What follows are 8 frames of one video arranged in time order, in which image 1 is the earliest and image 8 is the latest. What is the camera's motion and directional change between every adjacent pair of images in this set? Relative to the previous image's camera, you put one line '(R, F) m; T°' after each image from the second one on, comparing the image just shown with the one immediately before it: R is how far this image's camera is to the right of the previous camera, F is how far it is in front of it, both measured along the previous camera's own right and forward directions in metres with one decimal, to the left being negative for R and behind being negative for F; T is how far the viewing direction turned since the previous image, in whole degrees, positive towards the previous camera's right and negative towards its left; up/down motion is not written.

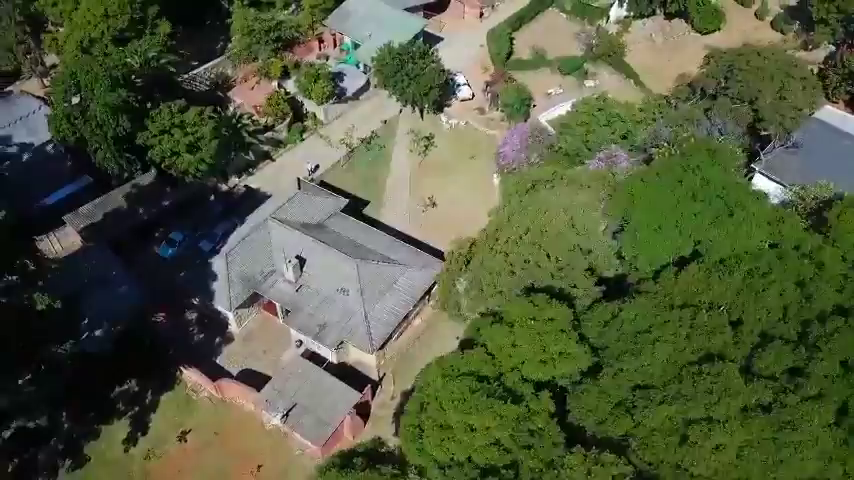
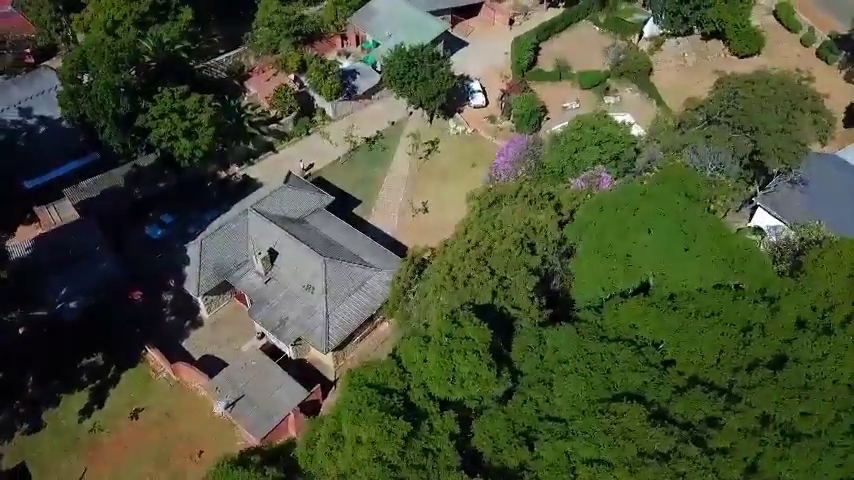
(+5.1, +0.6) m; -5°
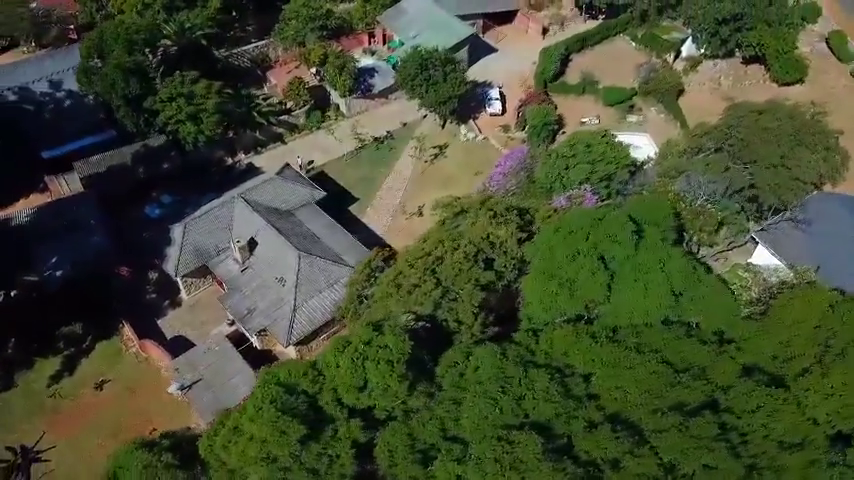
(+5.0, +0.6) m; -5°
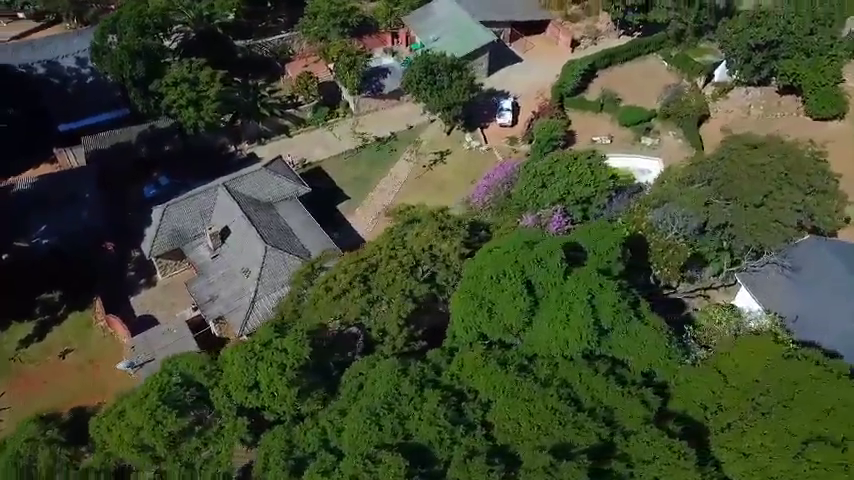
(+5.7, +0.7) m; -5°
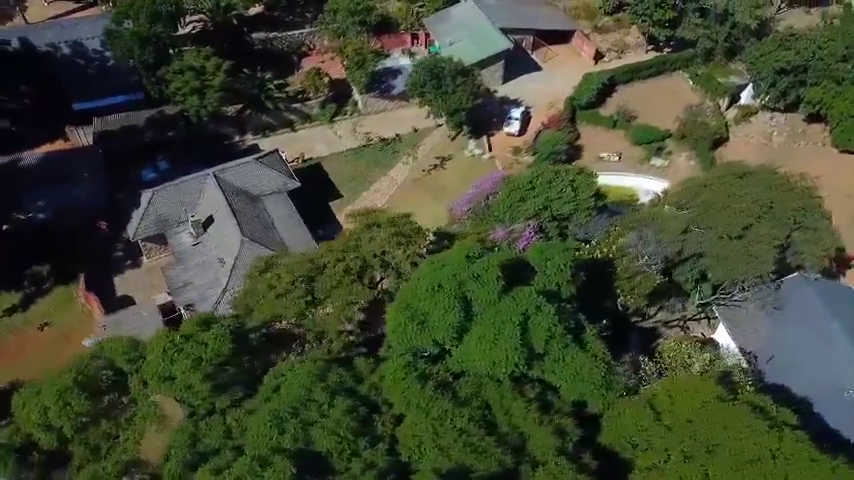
(+4.5, +0.6) m; -4°
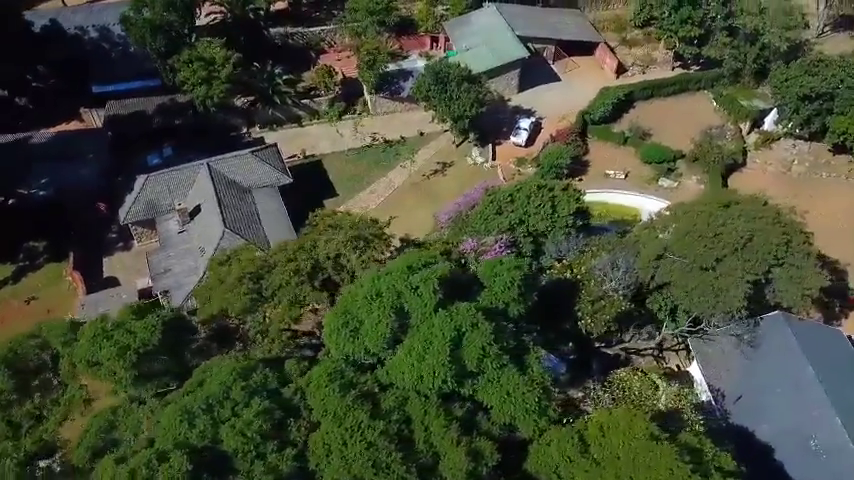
(+4.2, +0.6) m; -4°
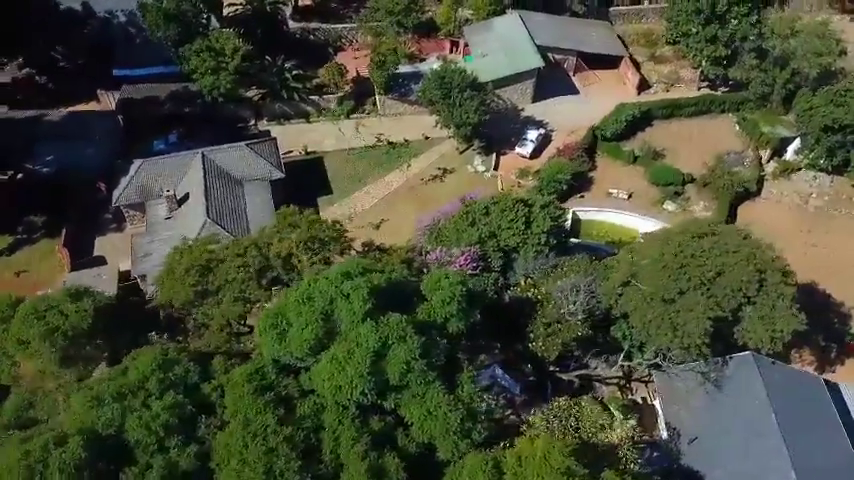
(+4.4, +0.7) m; -4°
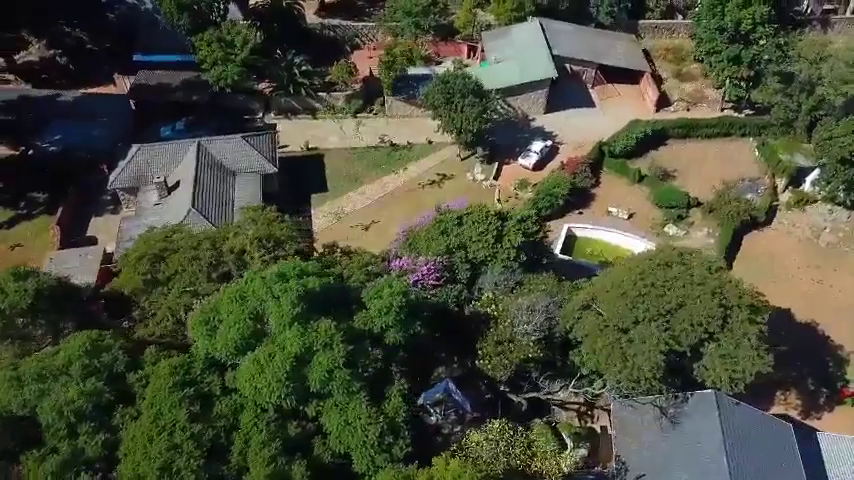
(+4.2, +0.7) m; -4°
